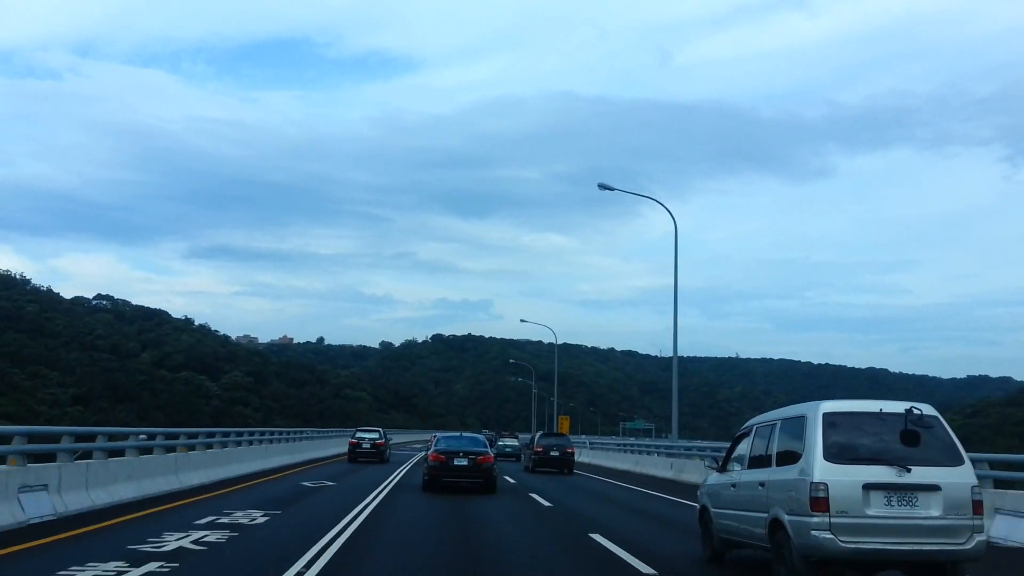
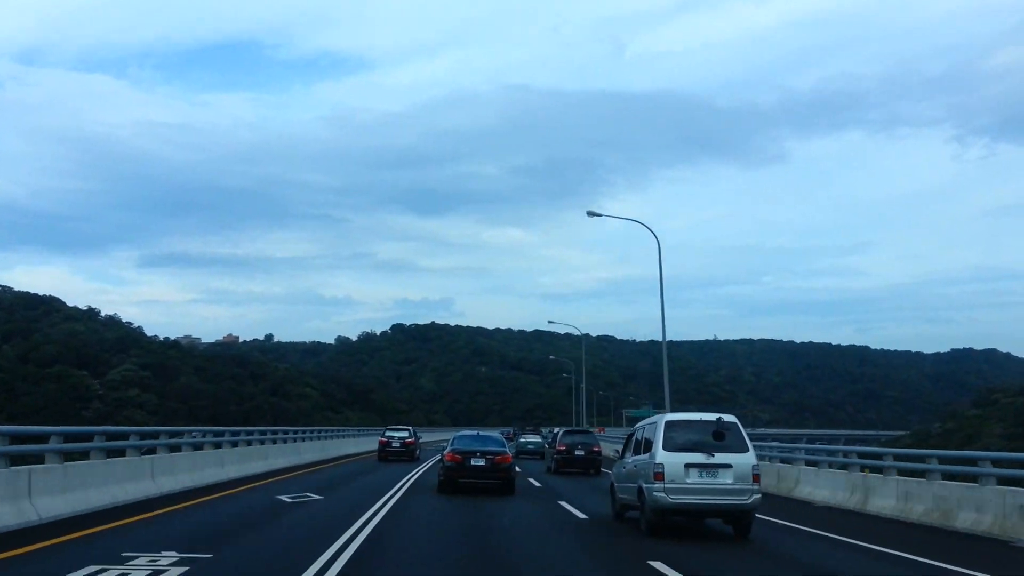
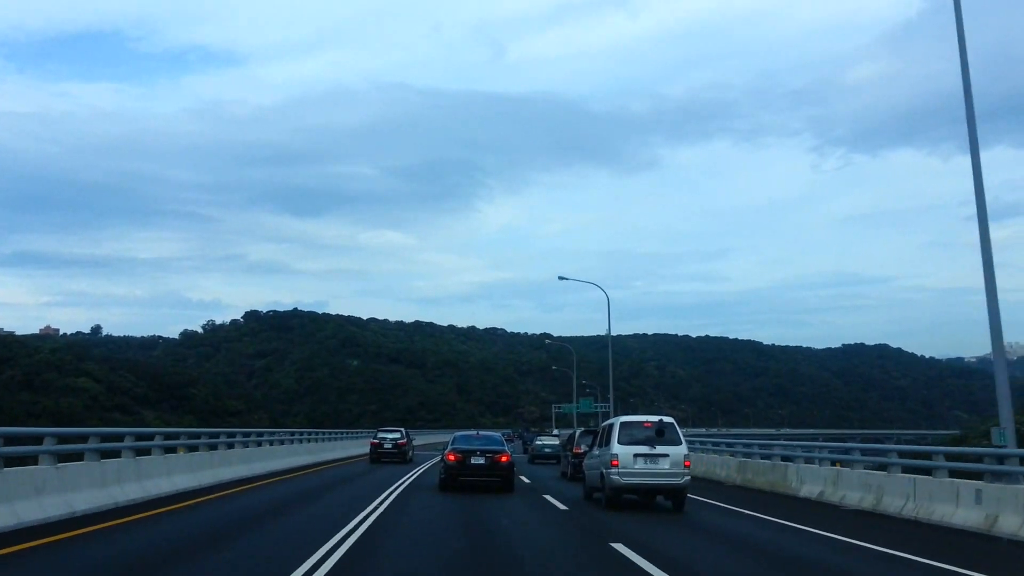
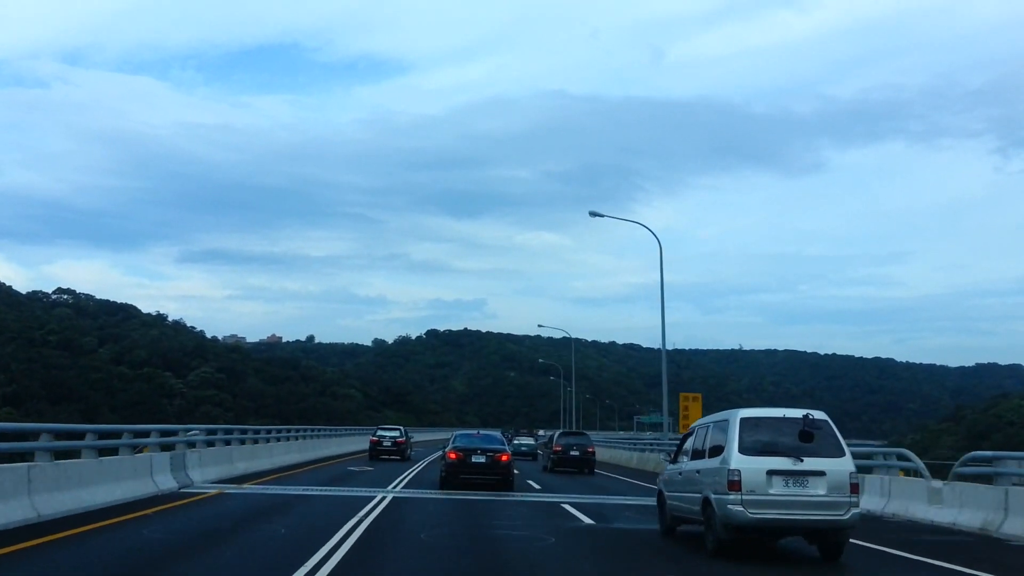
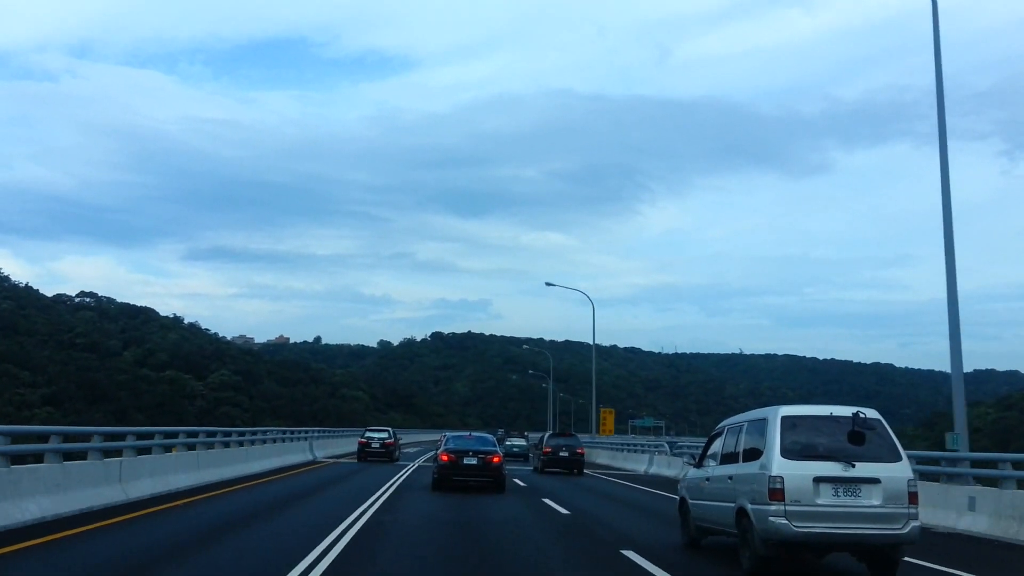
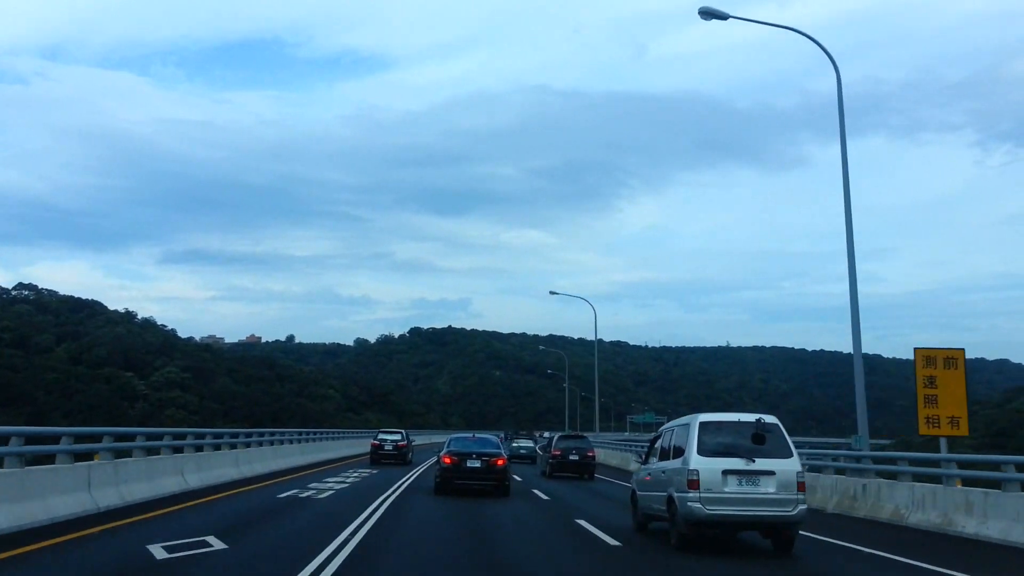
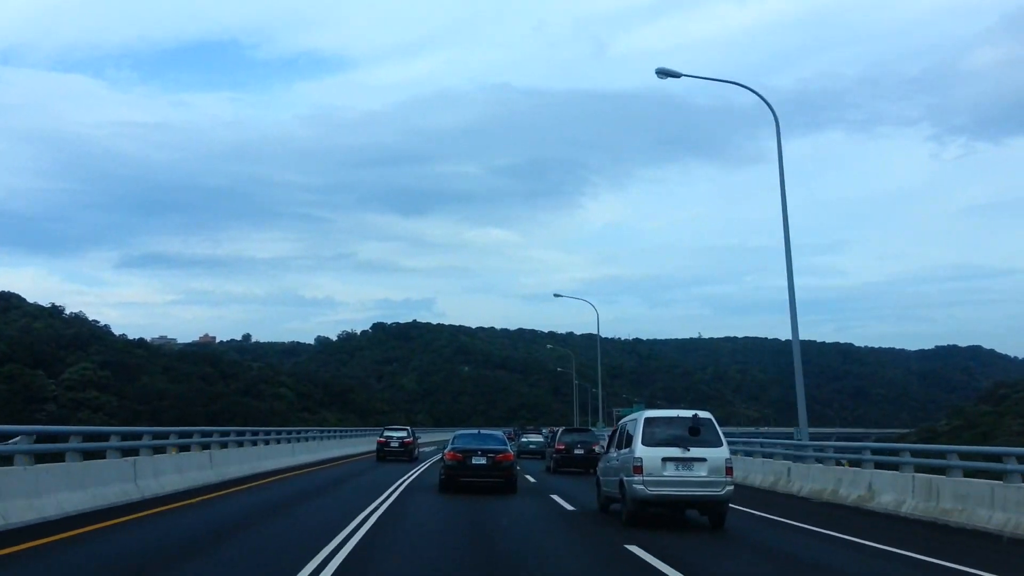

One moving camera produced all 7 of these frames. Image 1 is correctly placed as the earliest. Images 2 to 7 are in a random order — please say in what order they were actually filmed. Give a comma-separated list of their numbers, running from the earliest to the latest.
5, 4, 6, 2, 7, 3
